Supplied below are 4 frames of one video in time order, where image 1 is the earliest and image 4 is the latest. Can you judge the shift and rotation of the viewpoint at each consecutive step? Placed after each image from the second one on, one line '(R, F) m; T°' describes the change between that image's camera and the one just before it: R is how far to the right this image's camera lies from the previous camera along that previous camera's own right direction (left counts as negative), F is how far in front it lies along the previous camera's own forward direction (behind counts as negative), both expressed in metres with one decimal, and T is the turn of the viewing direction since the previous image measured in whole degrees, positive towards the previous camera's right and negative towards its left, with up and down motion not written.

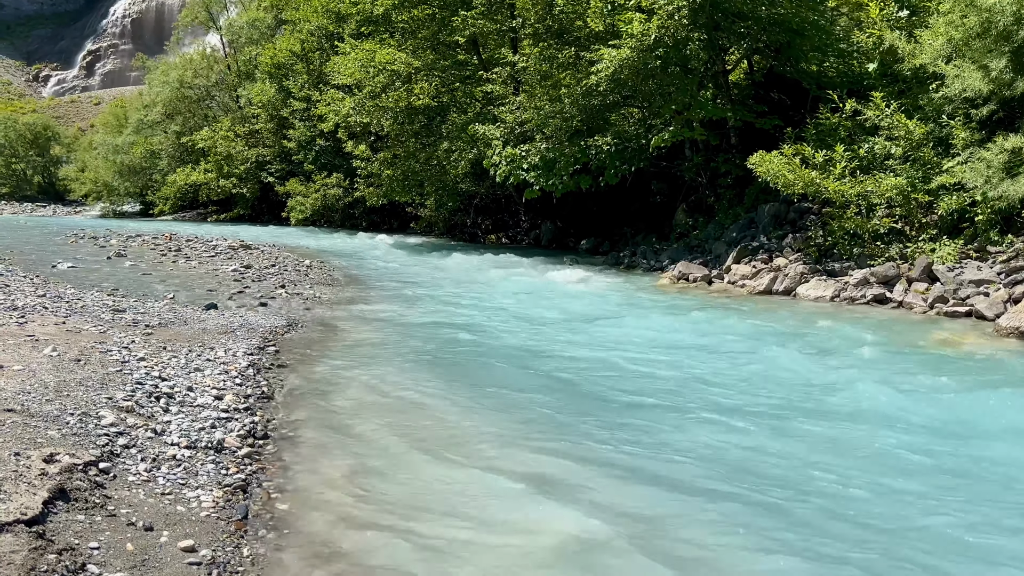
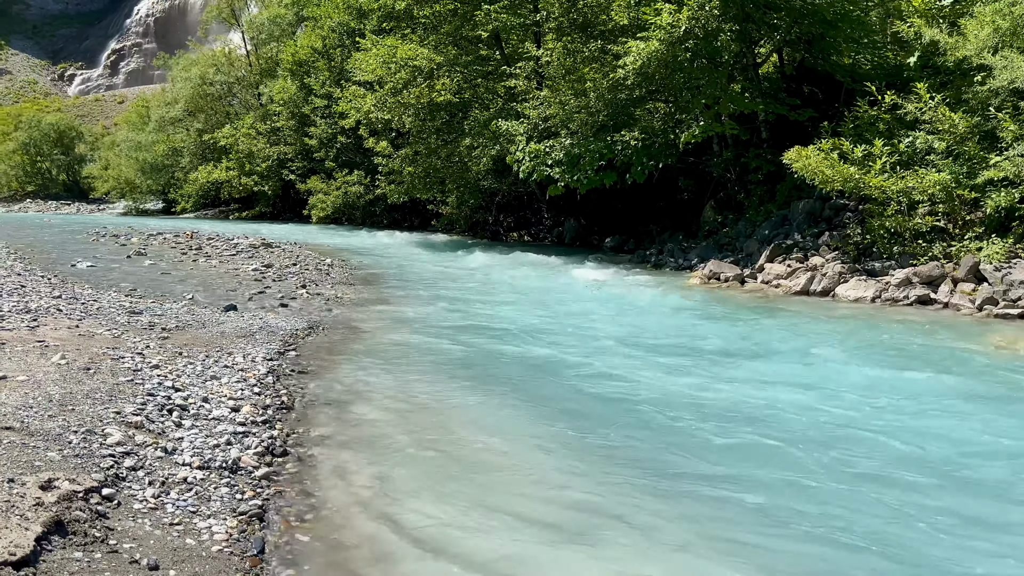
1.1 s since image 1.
(-0.1, +0.5) m; -2°
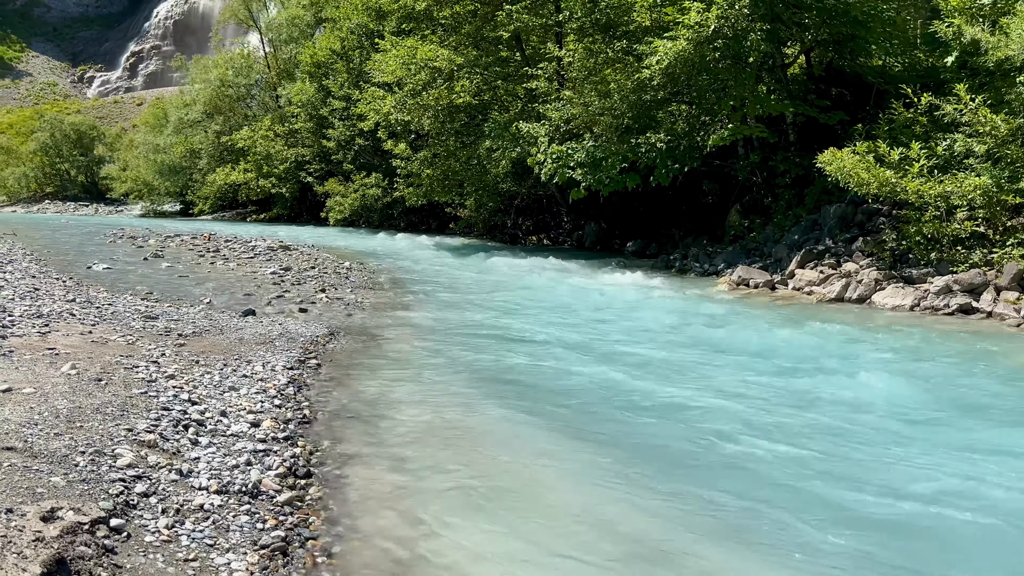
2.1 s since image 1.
(-0.2, +0.4) m; -1°
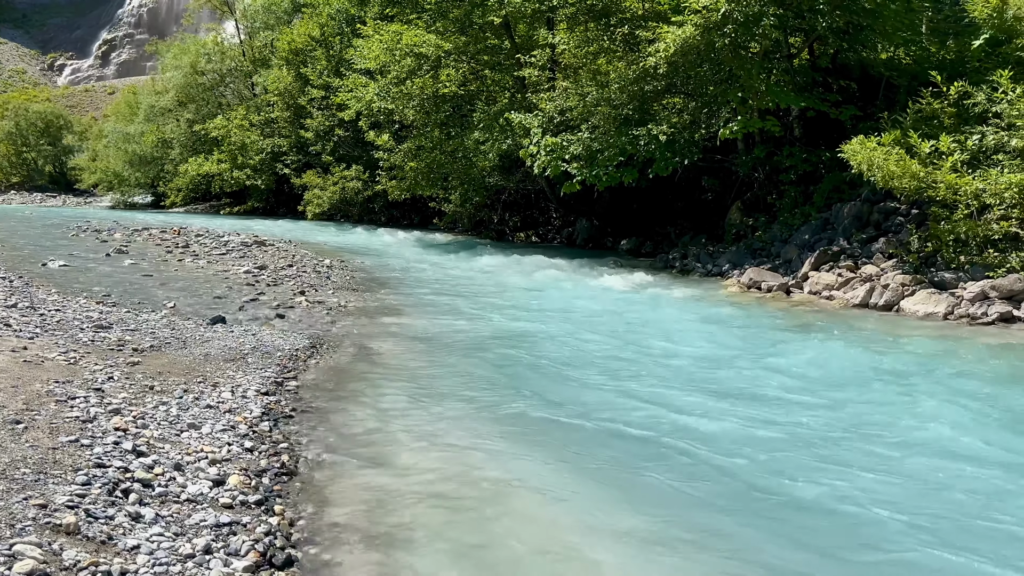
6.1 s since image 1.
(-0.4, +1.2) m; +2°
